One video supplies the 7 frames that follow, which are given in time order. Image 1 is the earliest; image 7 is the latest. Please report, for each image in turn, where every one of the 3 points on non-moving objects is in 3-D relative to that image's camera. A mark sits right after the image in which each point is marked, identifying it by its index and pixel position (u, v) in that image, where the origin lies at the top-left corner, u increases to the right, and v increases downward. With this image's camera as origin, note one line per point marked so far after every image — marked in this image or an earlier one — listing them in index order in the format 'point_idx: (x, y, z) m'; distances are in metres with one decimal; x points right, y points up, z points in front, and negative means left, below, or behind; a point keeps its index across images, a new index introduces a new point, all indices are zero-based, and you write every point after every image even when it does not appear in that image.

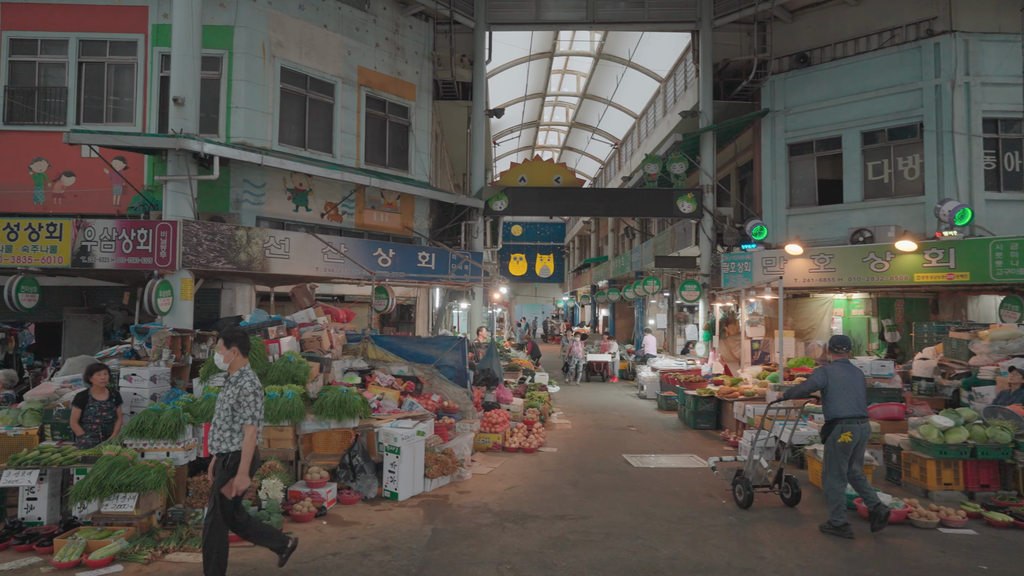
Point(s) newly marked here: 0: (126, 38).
0: (-6.4, +4.1, +11.1) m
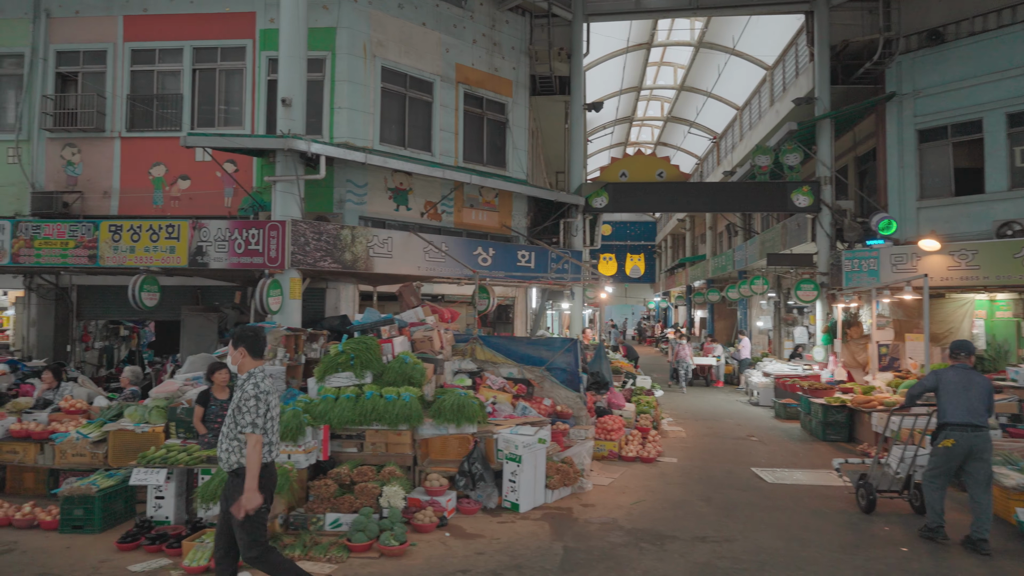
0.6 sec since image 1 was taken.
0: (-4.7, +4.1, +11.4) m
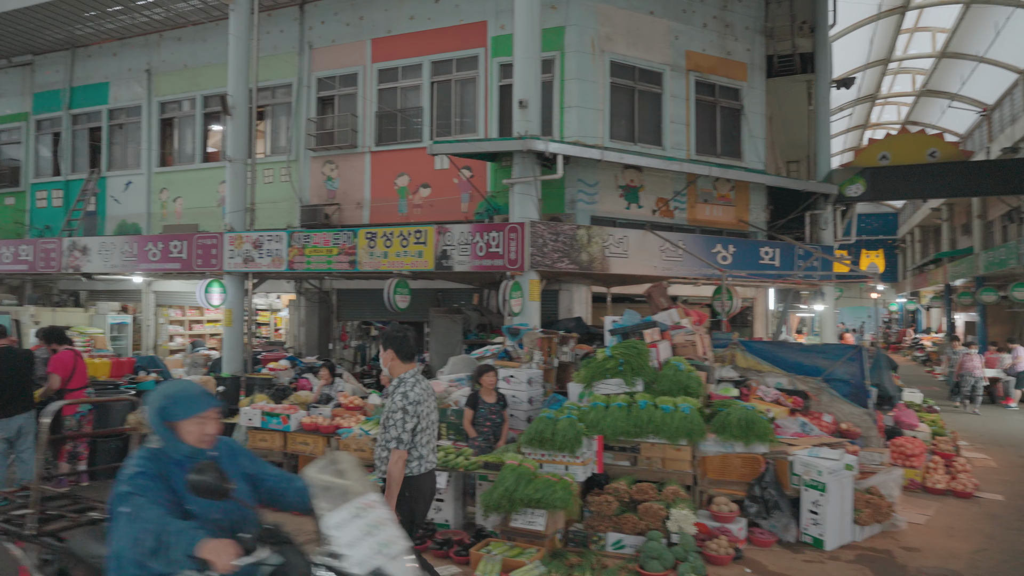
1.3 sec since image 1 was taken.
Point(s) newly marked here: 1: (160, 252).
0: (-0.7, +4.1, +11.8) m
1: (-6.1, +0.6, +11.8) m
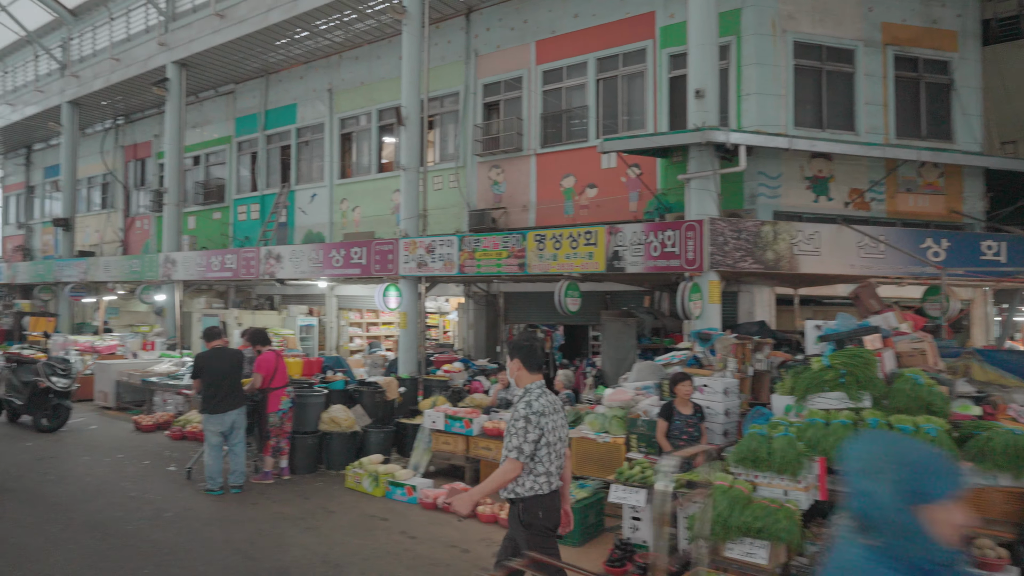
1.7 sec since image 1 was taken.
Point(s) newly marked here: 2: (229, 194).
0: (+2.1, +4.0, +11.3) m
1: (-3.1, +0.5, +12.5) m
2: (-7.5, +2.5, +17.9) m
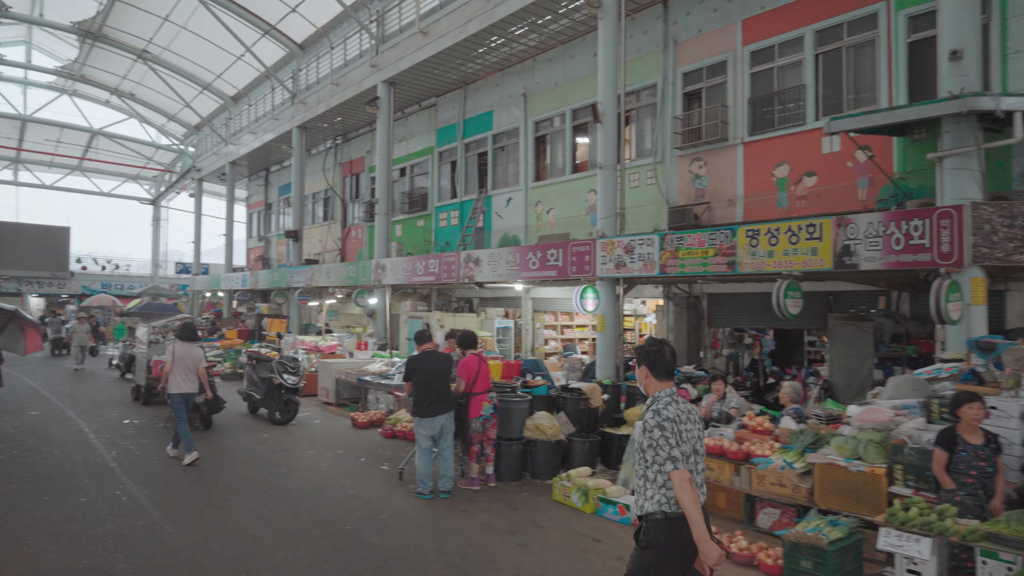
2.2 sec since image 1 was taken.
0: (+5.2, +4.0, +9.9) m
1: (+0.5, +0.5, +12.4) m
2: (-2.2, +2.4, +18.8) m
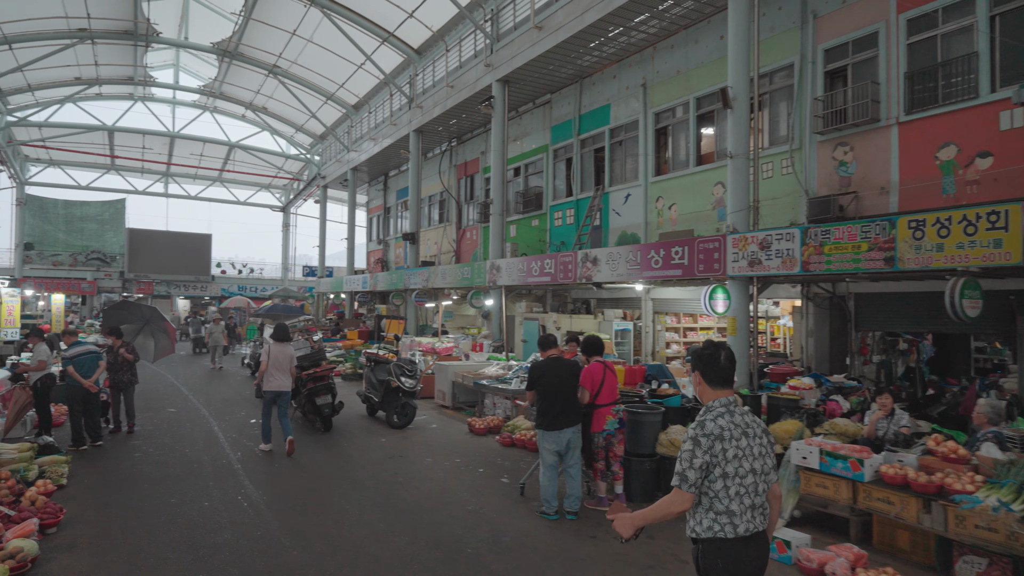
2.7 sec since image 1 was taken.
0: (+6.8, +4.1, +8.4) m
1: (+2.6, +0.5, +11.6) m
2: (+0.9, +2.4, +18.4) m
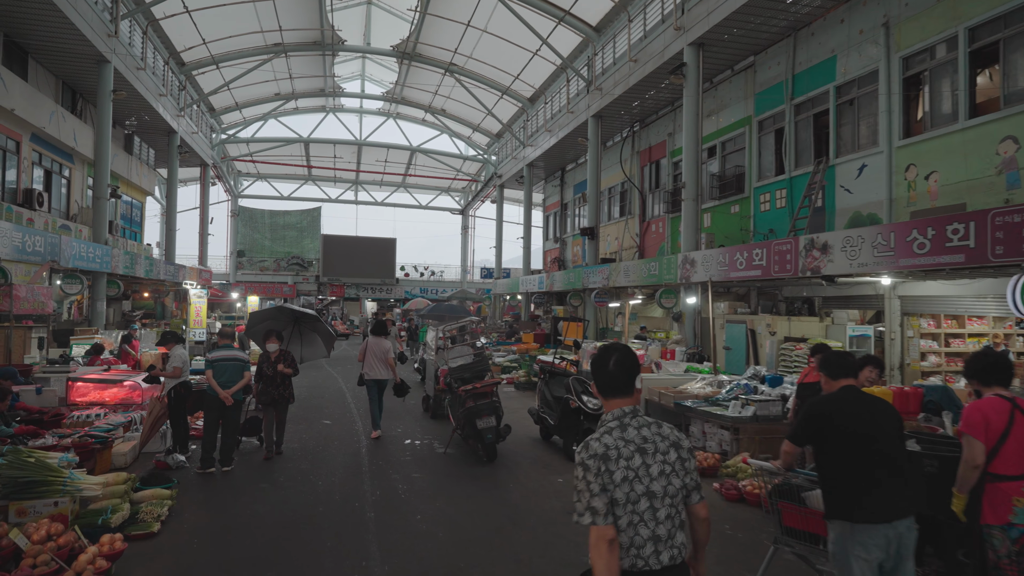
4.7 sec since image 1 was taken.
0: (+8.5, +4.2, +4.4) m
1: (+5.3, +0.6, +8.6) m
2: (+5.4, +2.4, +15.6) m
